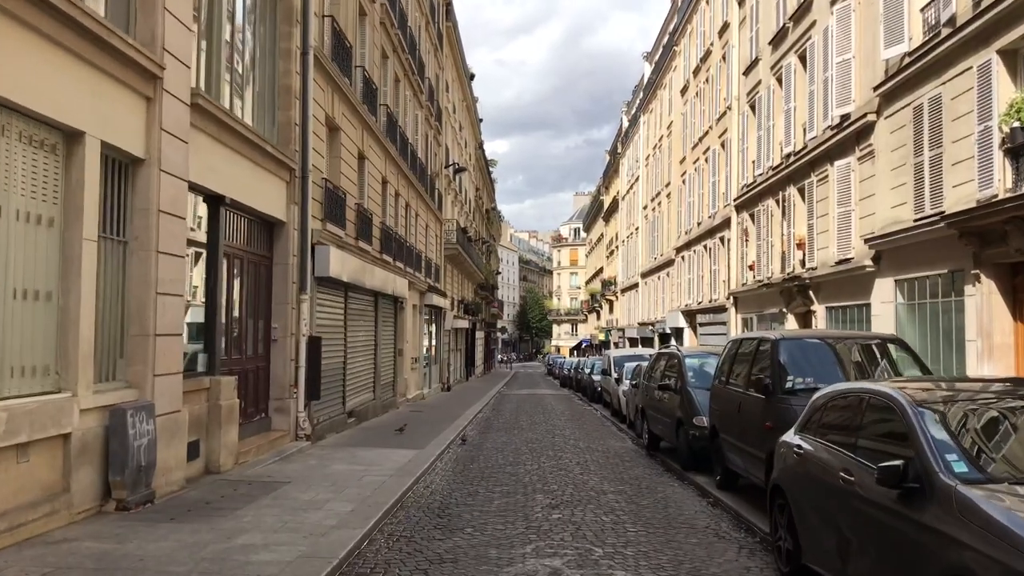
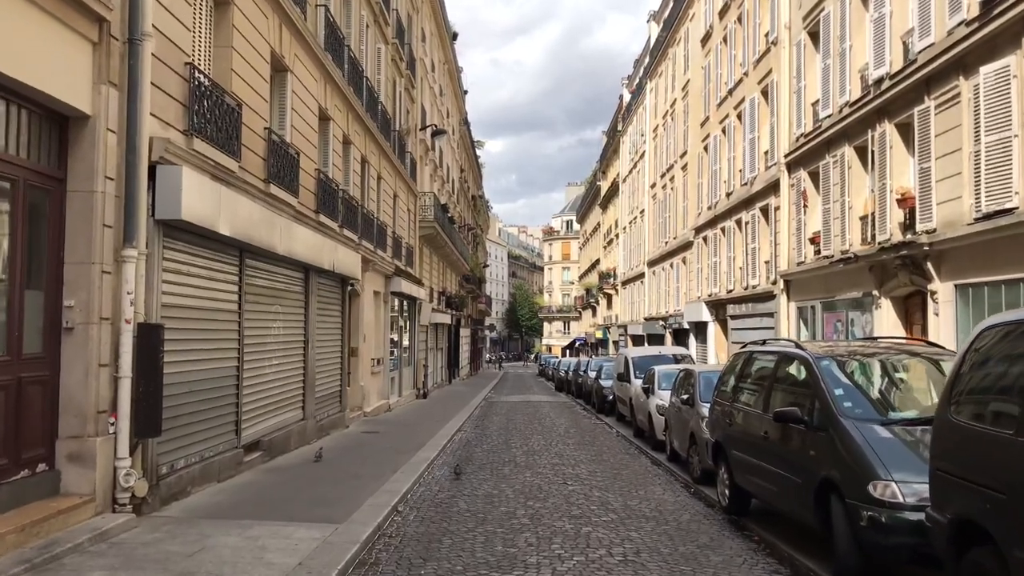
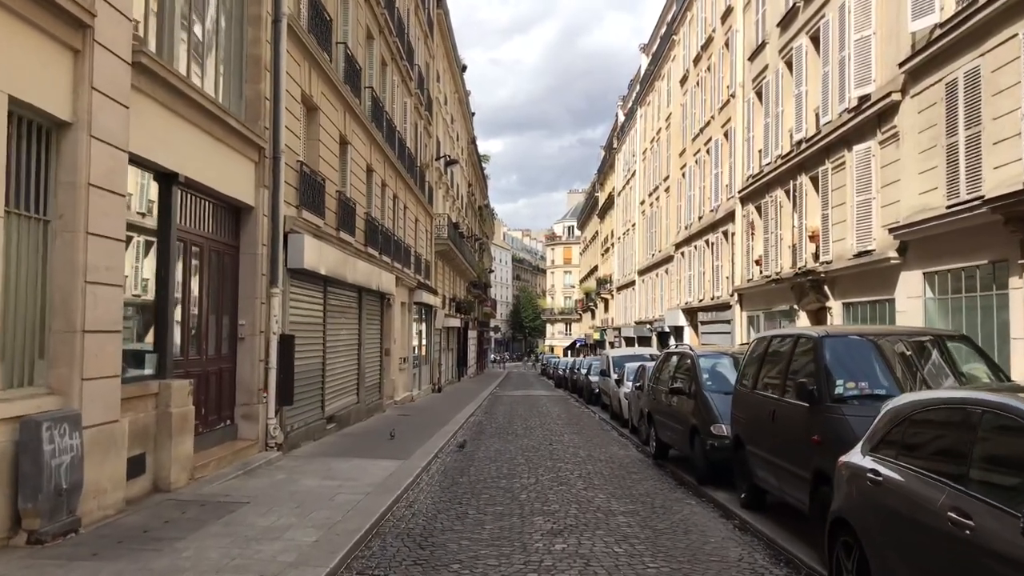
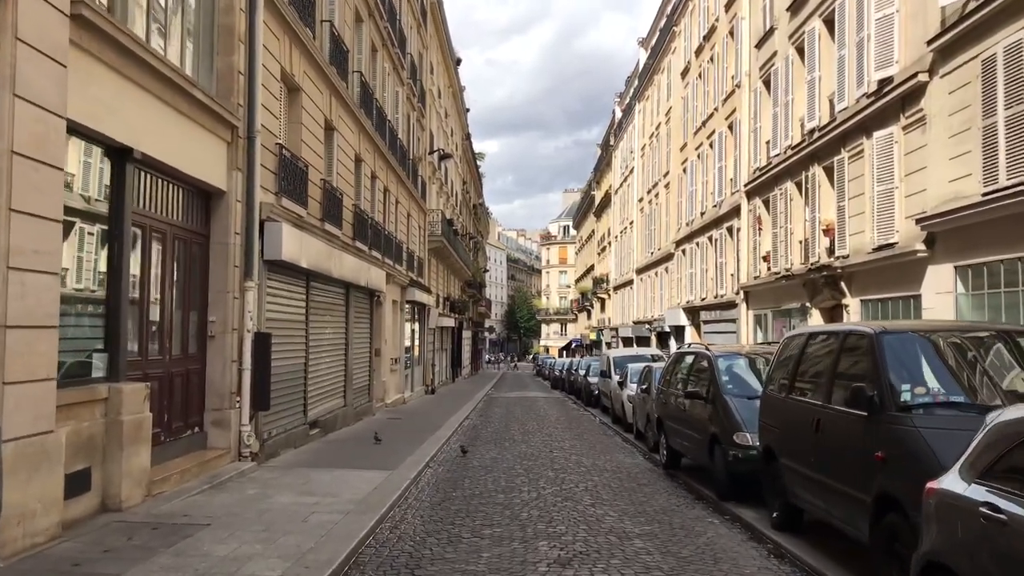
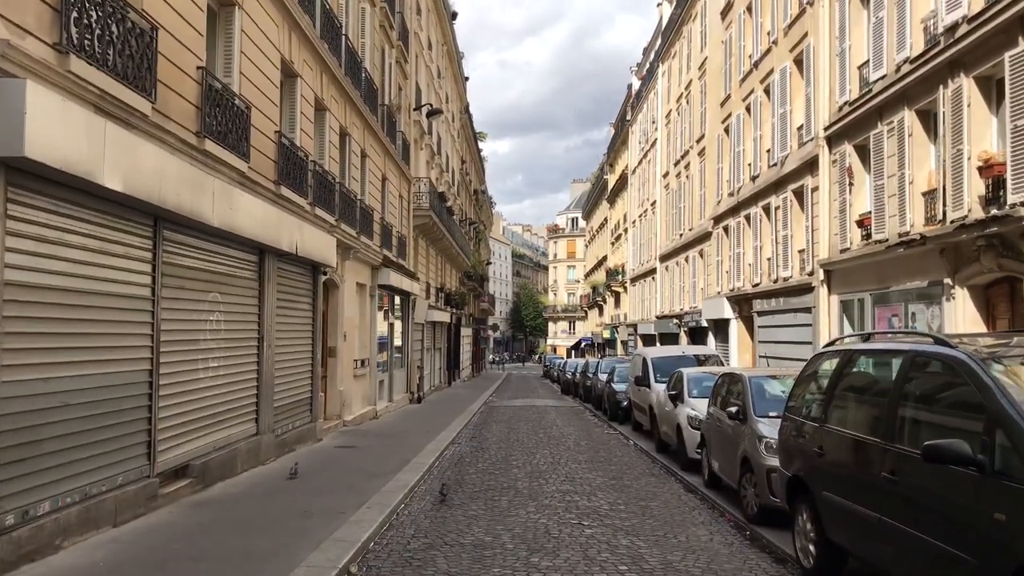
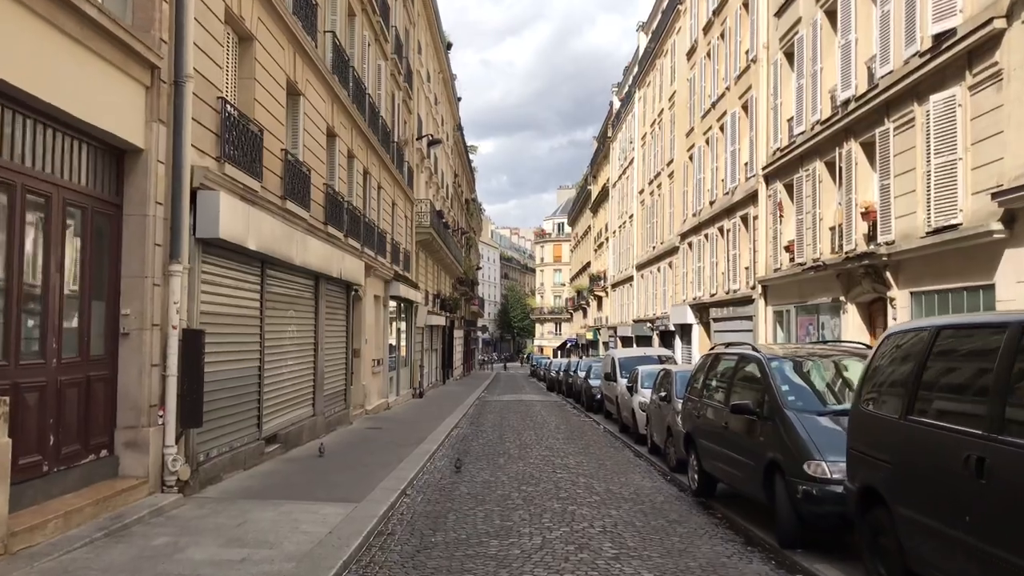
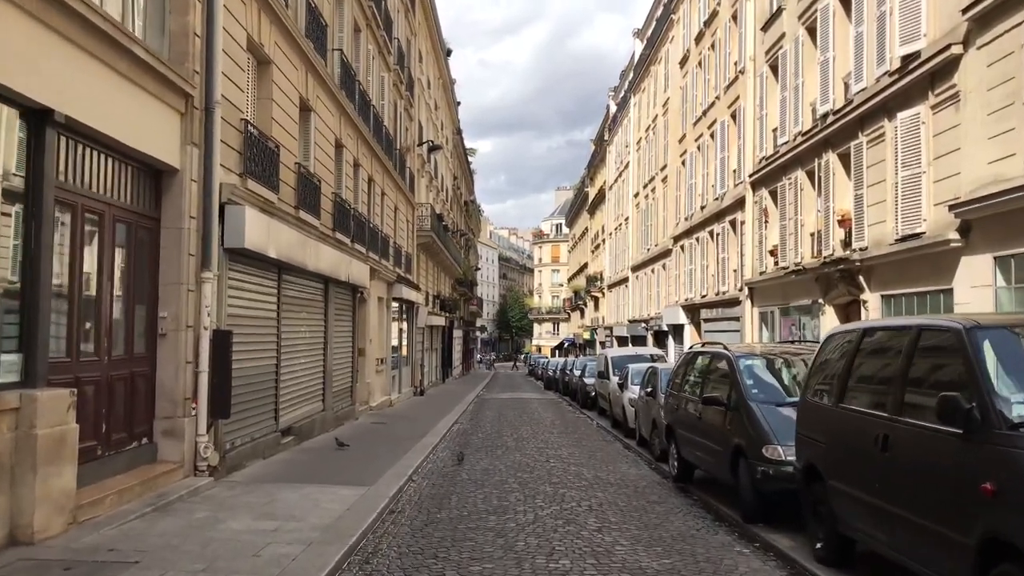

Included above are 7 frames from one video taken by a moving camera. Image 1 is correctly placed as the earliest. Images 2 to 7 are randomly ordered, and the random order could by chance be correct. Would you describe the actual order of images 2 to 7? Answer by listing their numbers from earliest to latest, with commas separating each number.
3, 4, 7, 6, 2, 5
